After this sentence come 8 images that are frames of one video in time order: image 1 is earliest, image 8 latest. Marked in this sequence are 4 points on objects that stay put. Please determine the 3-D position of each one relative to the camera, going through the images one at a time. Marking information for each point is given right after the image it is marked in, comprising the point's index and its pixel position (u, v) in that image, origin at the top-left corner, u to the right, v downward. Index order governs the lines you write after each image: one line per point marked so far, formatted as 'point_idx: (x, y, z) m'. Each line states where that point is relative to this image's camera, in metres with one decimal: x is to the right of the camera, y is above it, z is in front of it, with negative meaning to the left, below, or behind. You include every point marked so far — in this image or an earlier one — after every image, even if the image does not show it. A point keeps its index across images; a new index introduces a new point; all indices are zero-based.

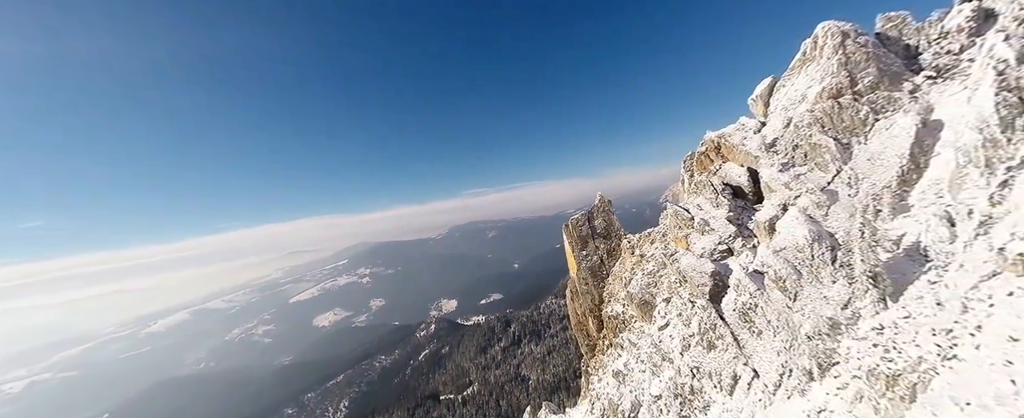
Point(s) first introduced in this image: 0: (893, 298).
0: (+23.8, -5.6, +18.8) m
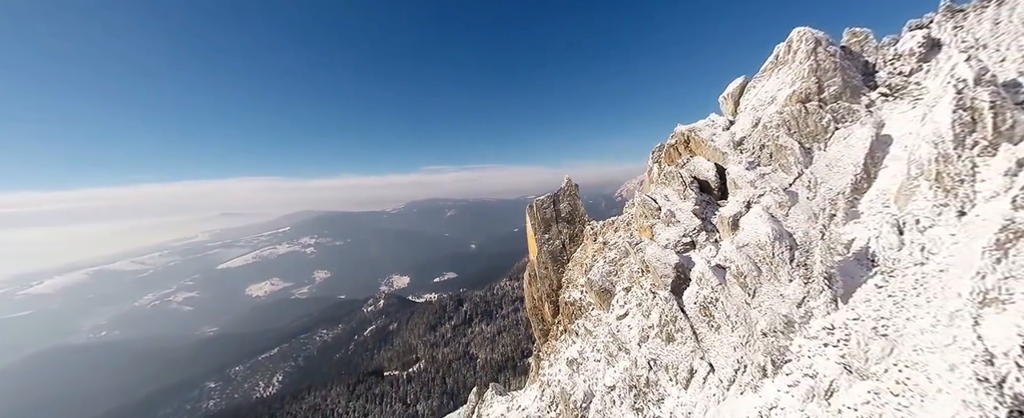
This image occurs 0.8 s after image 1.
0: (+21.2, -5.8, +19.3) m
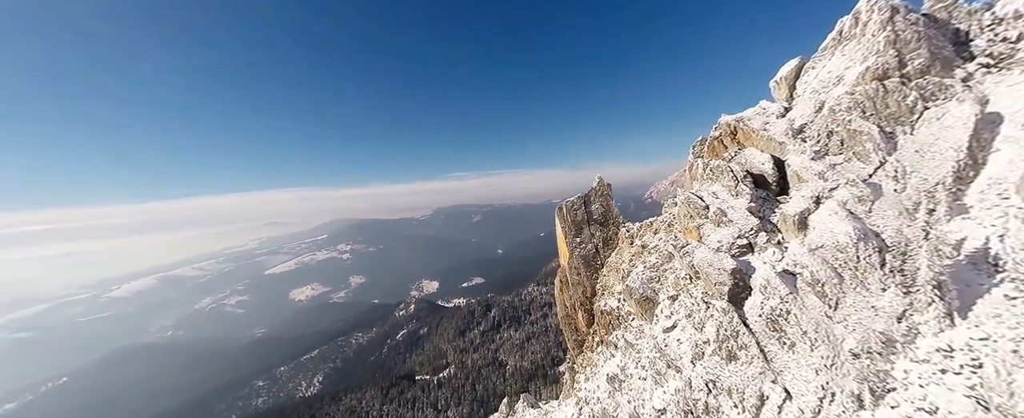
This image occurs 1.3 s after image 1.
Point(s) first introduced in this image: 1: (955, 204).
0: (+23.1, -5.4, +15.5) m
1: (+28.4, +0.3, +19.3) m
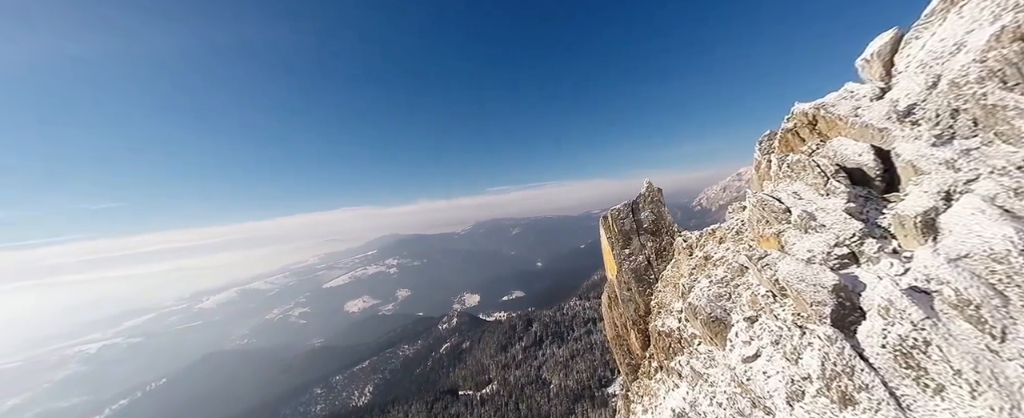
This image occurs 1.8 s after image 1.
0: (+25.0, -5.0, +10.3) m
1: (+30.6, +0.8, +13.6) m
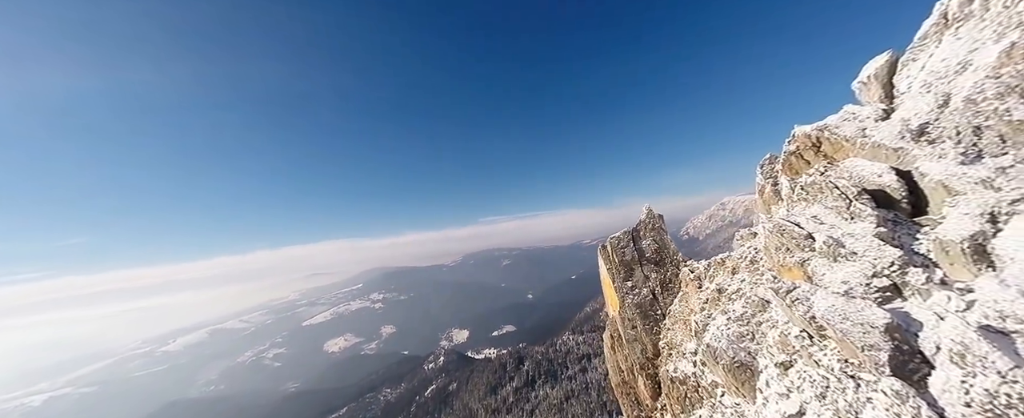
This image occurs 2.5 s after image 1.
0: (+24.8, -5.4, +7.7) m
1: (+30.3, 0.0, +11.8) m
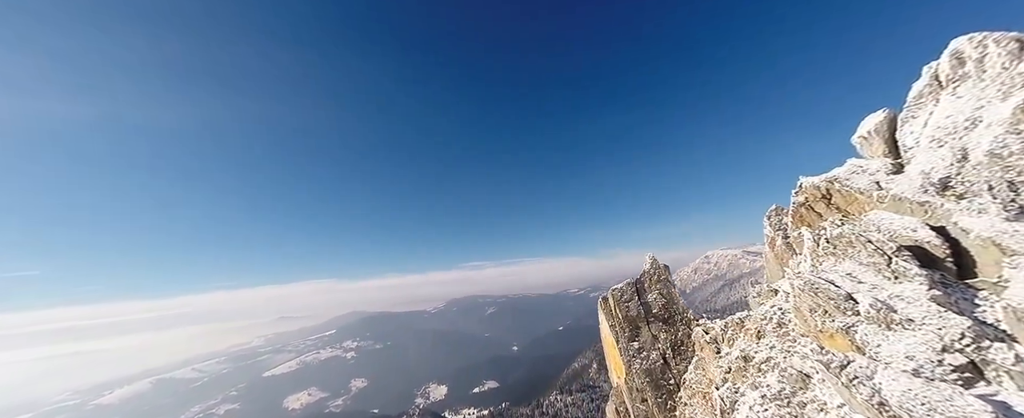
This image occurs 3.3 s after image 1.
0: (+24.9, -7.0, +4.7) m
1: (+30.3, -2.5, +9.8) m
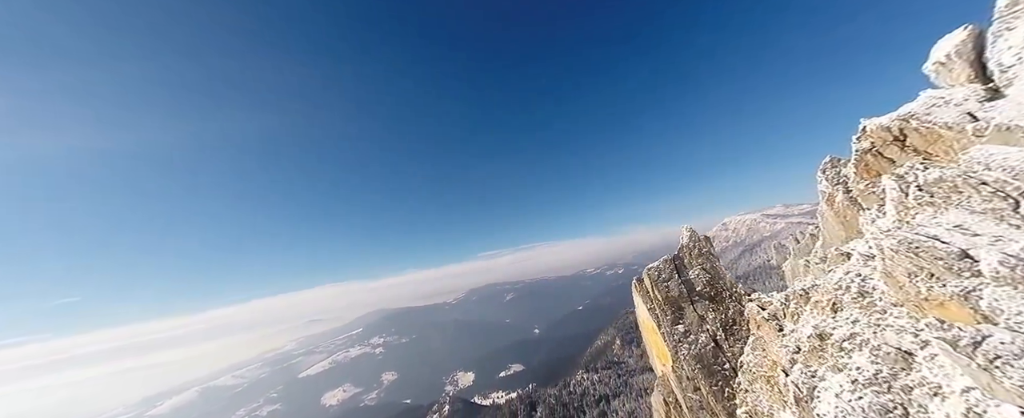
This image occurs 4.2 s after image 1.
0: (+26.1, -4.1, +1.1) m
1: (+31.2, +1.2, +5.7) m
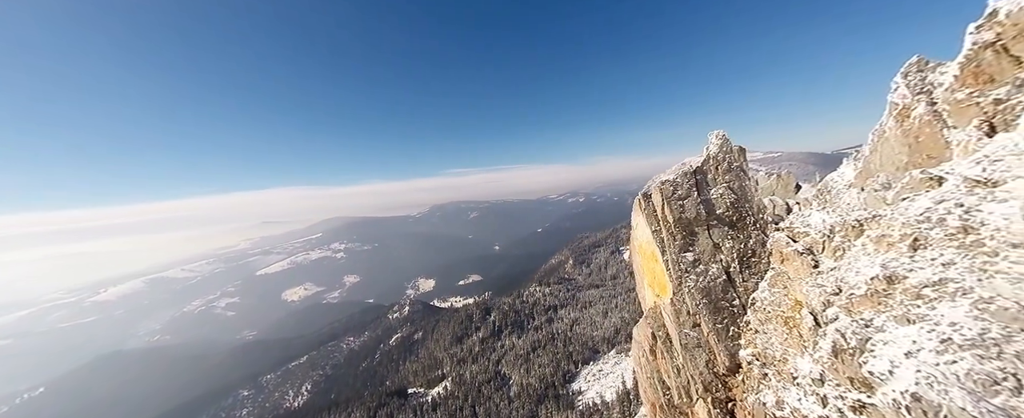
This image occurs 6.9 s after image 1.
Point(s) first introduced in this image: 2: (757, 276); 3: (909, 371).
0: (+26.6, -4.7, -2.8) m
1: (+31.8, +1.1, +1.0) m
2: (+15.4, -4.2, +19.0) m
3: (+15.6, -5.7, +11.8) m
